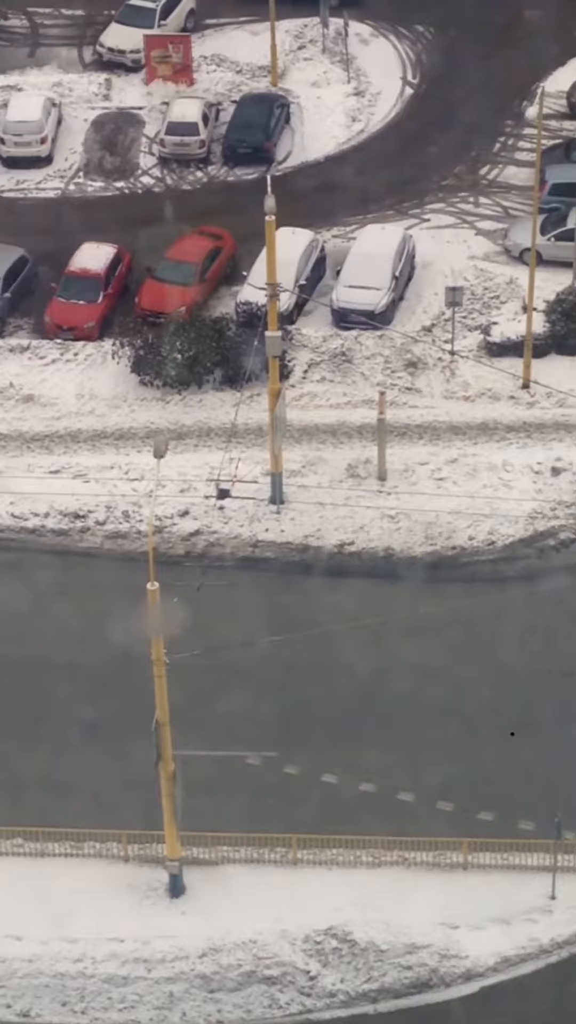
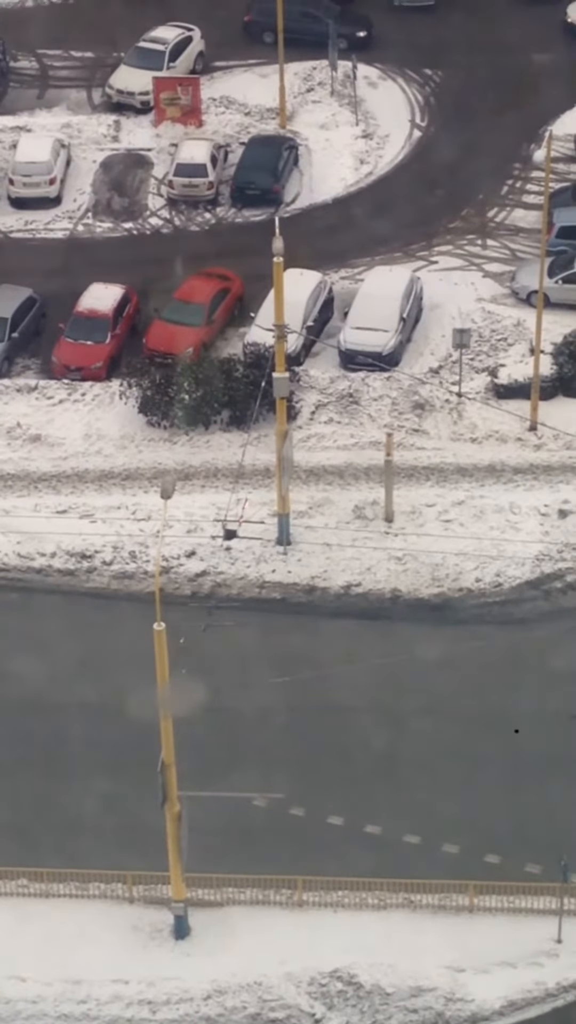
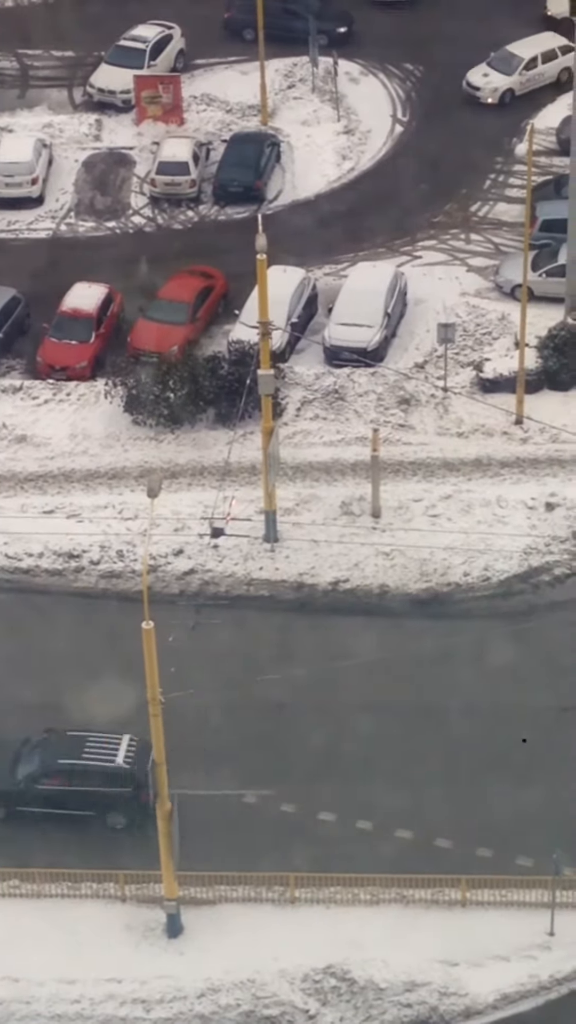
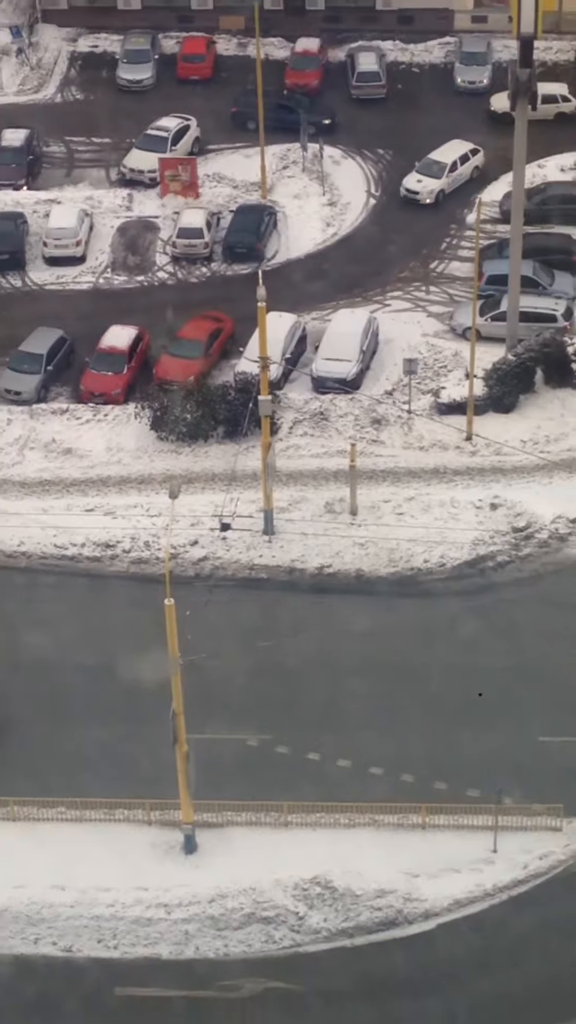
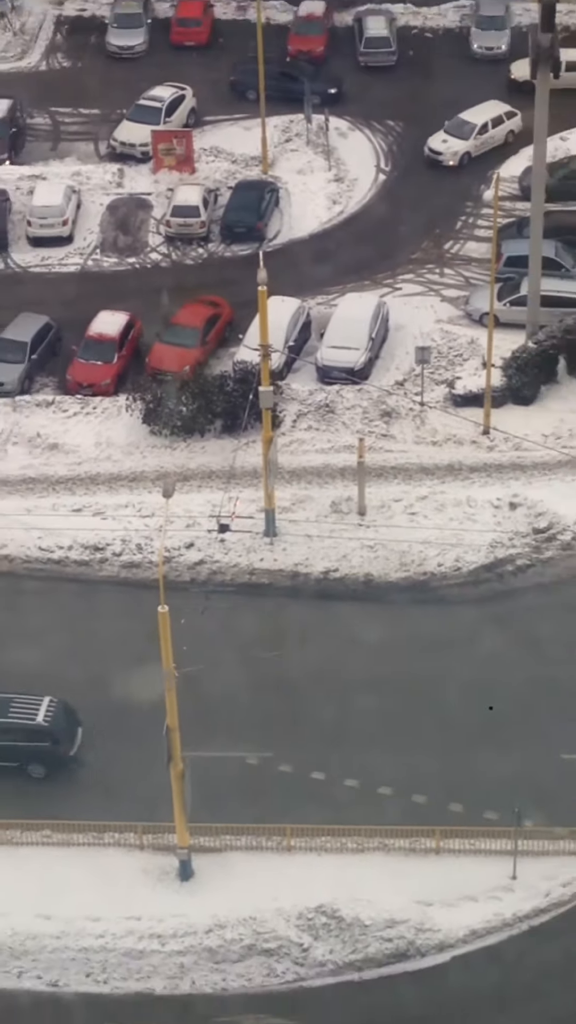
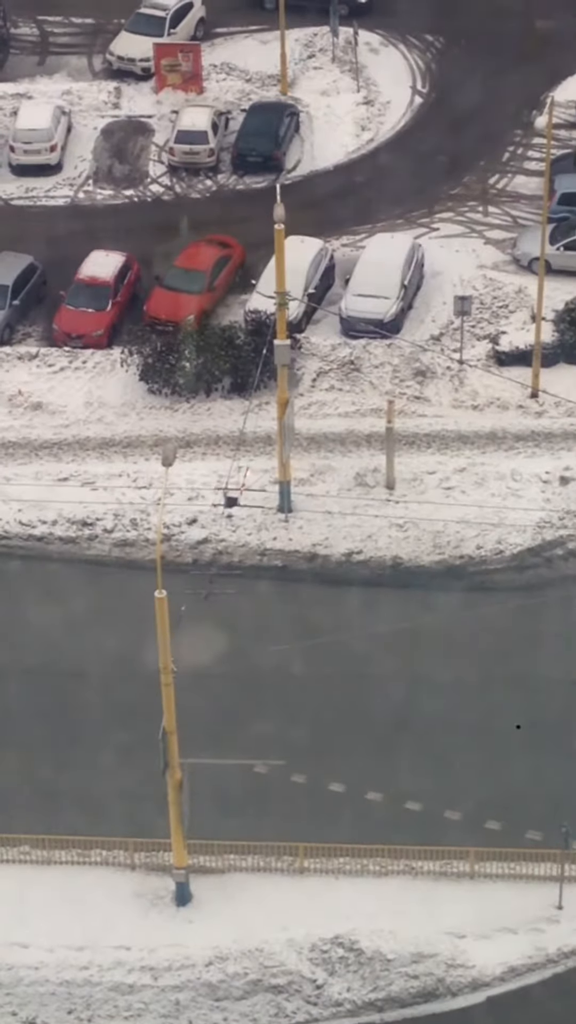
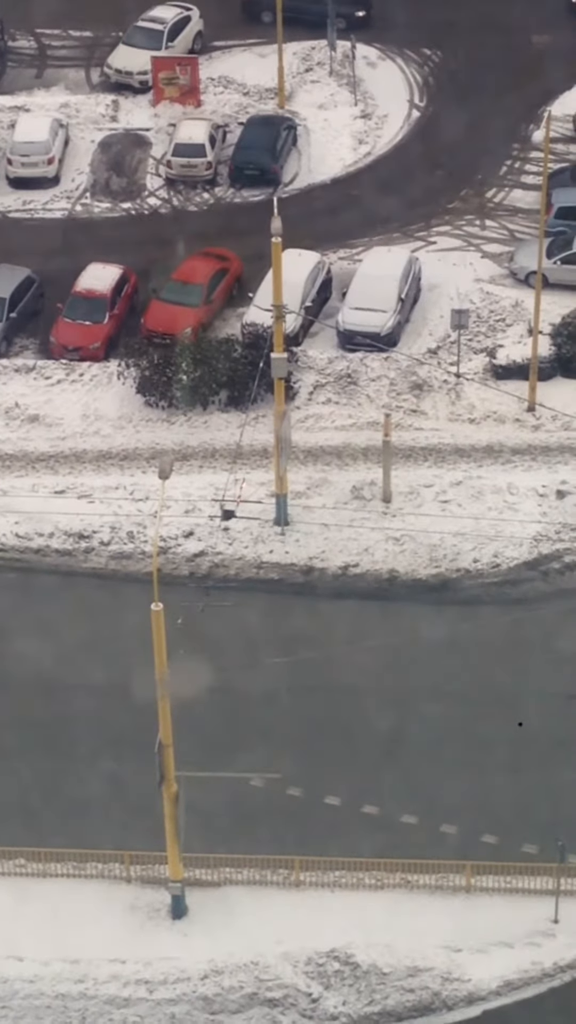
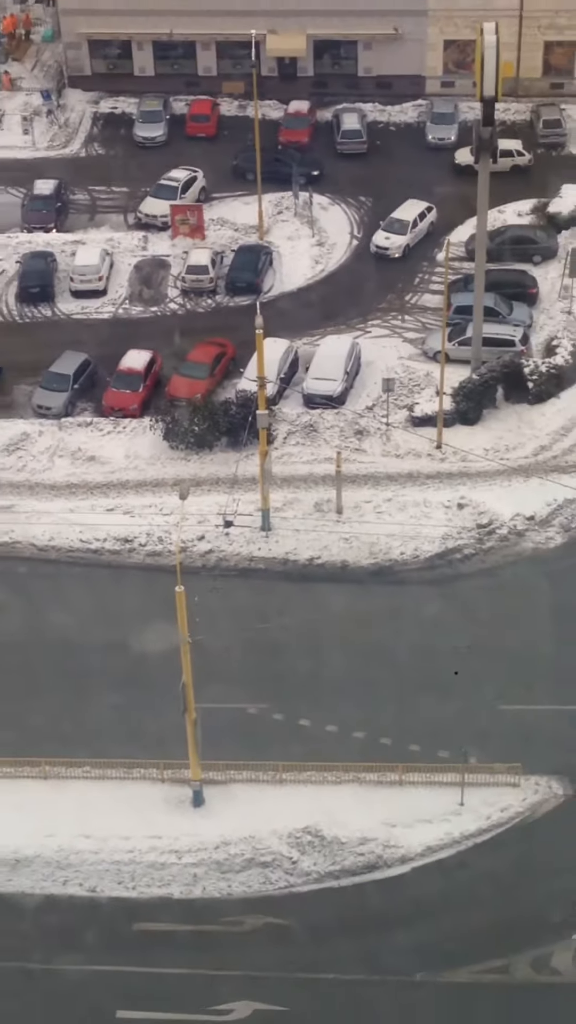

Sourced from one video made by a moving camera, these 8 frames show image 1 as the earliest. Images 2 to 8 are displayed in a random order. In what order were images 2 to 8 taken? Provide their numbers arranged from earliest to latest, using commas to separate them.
6, 7, 2, 3, 5, 4, 8
